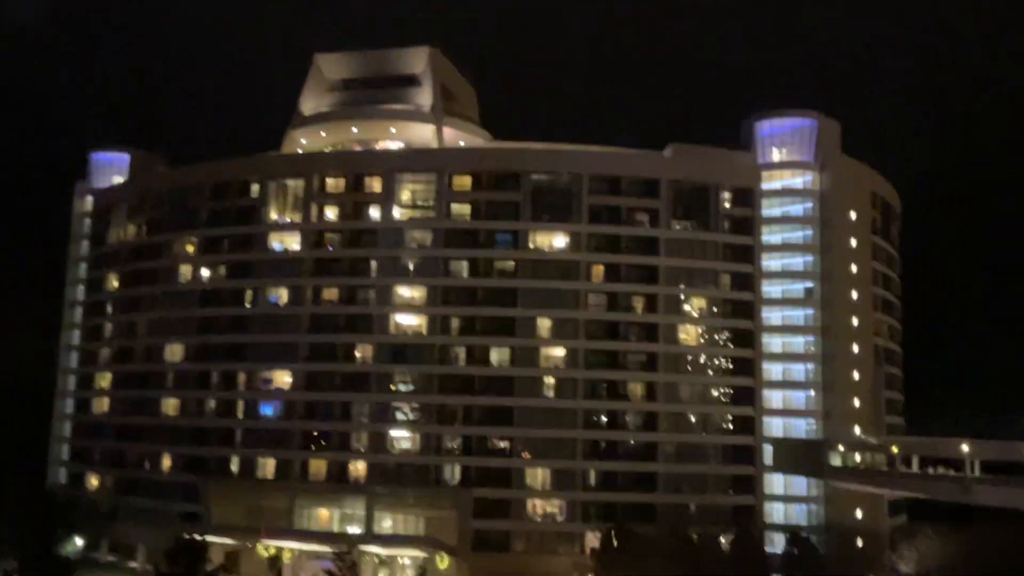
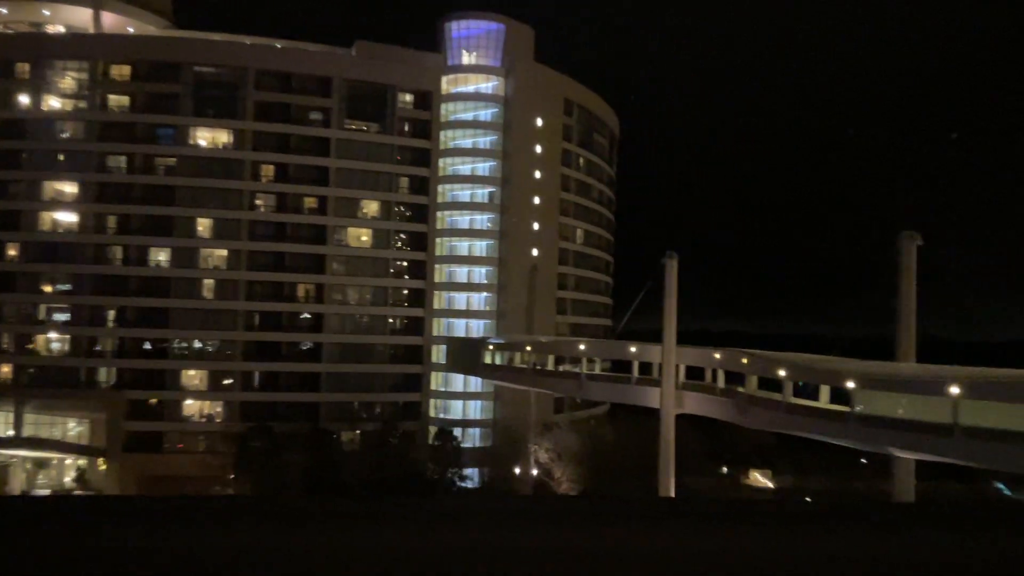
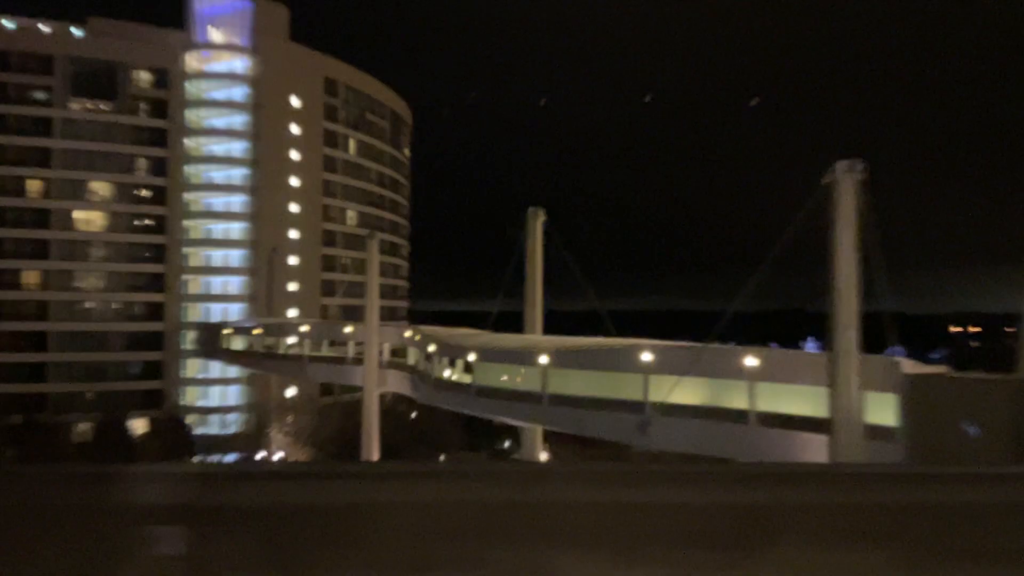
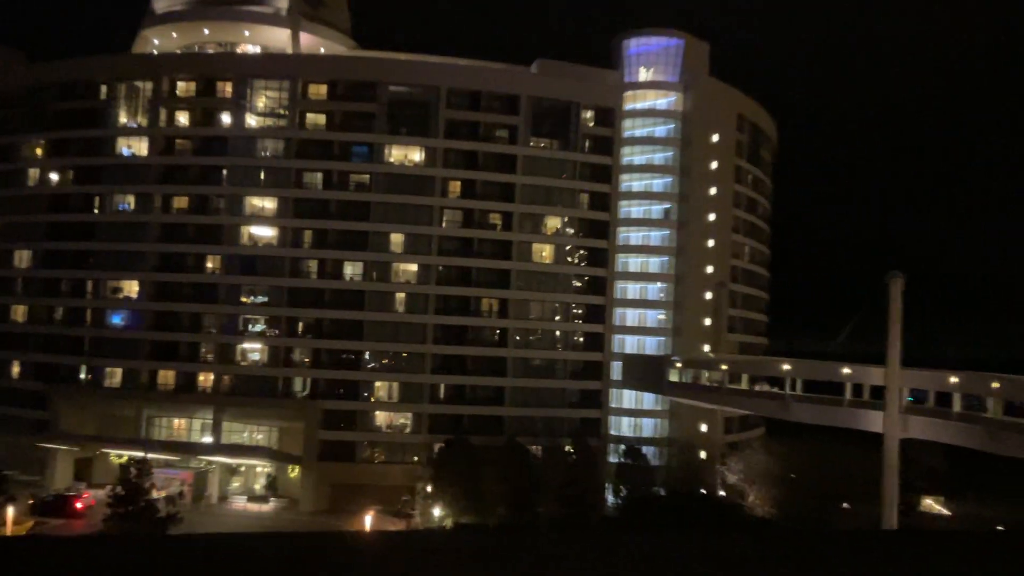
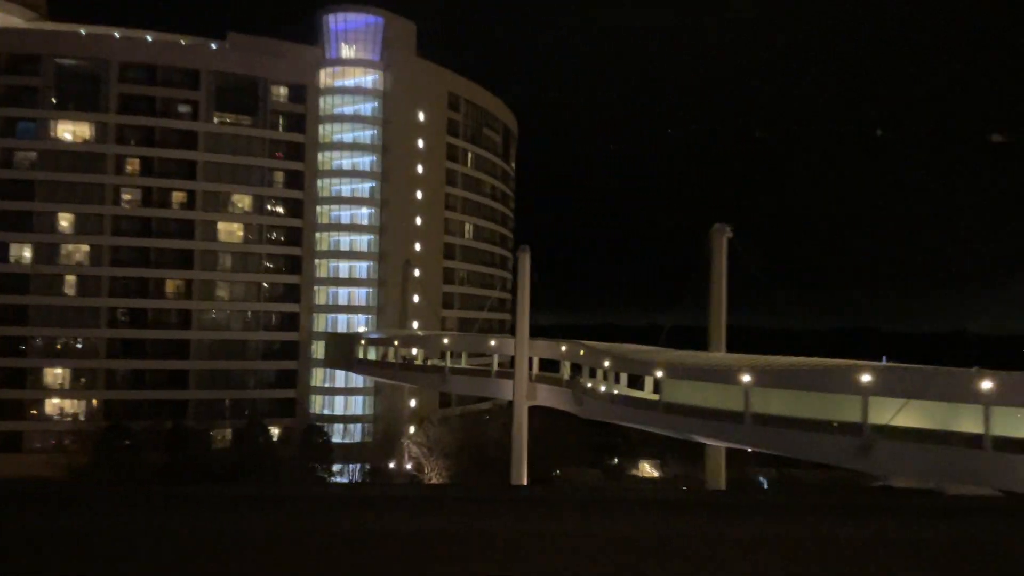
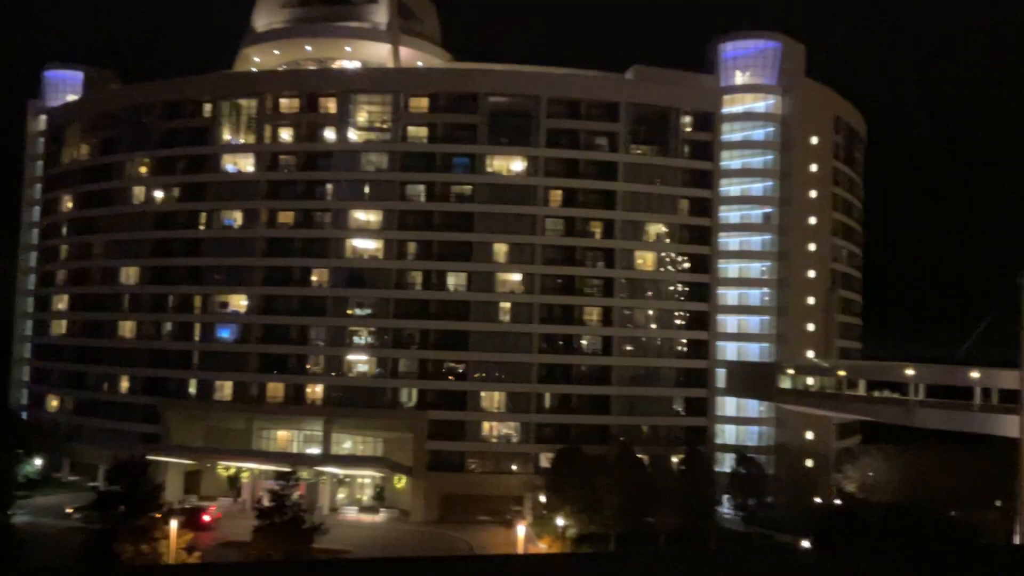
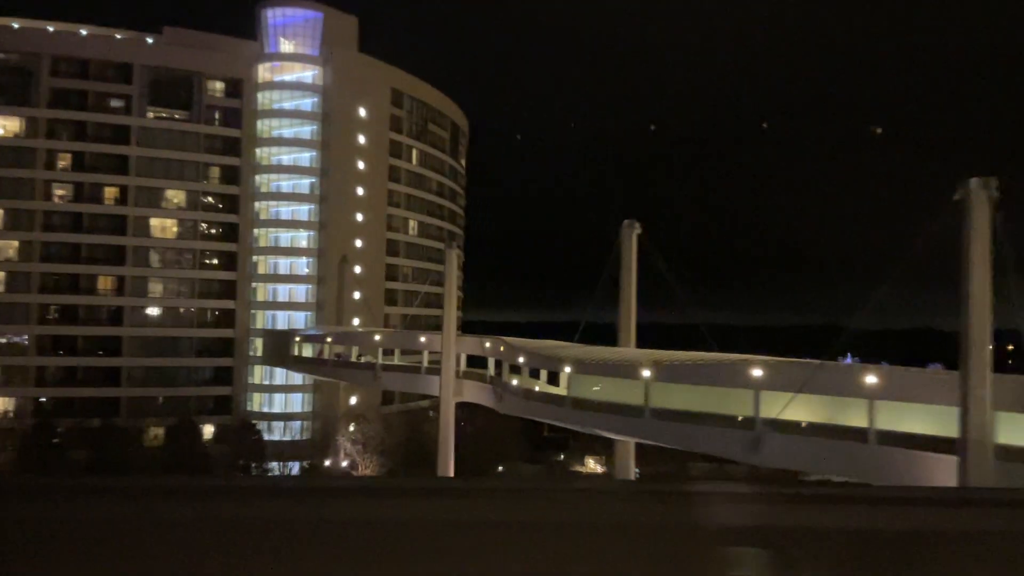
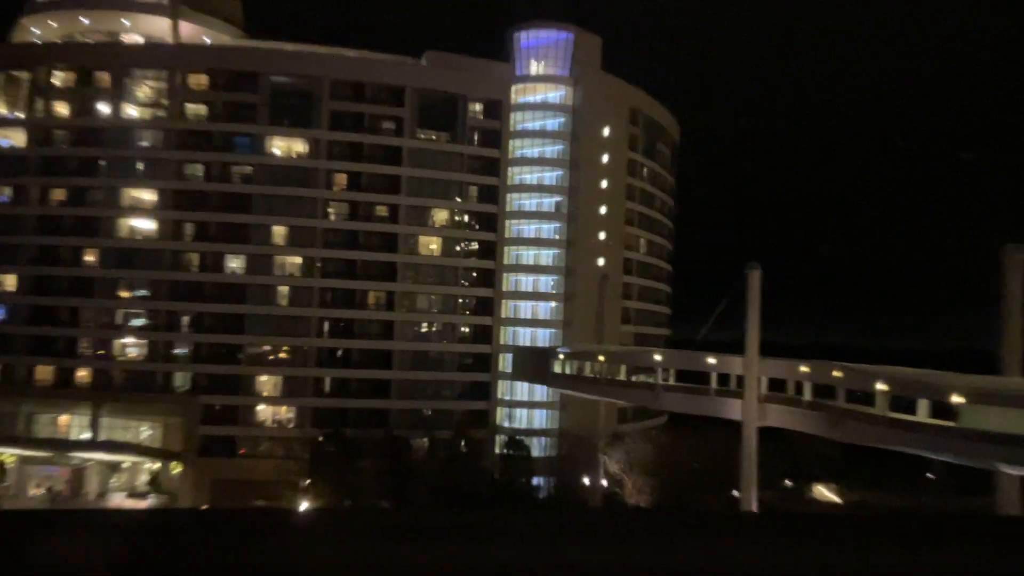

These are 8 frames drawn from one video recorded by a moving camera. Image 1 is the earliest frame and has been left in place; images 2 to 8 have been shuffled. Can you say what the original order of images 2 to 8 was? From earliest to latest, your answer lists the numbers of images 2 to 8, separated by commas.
6, 4, 8, 2, 5, 7, 3
